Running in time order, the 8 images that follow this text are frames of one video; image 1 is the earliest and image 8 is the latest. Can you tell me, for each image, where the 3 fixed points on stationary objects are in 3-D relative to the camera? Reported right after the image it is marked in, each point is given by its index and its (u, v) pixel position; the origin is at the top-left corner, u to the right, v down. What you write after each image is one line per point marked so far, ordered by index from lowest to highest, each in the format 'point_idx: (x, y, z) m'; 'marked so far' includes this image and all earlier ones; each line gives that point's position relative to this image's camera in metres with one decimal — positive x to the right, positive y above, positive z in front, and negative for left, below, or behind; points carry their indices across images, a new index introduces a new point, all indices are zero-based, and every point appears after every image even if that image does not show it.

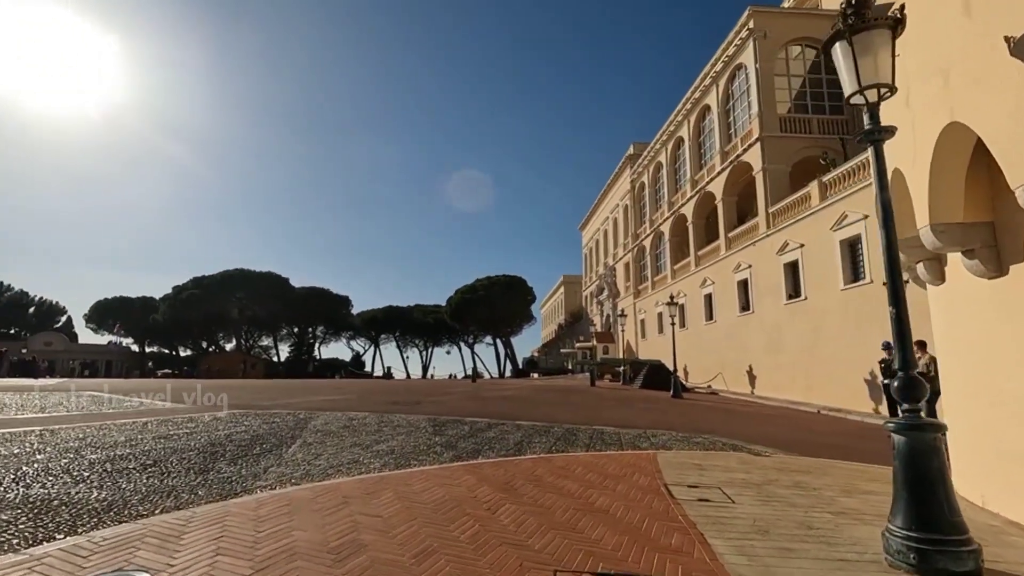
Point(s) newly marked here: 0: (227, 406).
0: (-6.2, -2.6, +12.2) m
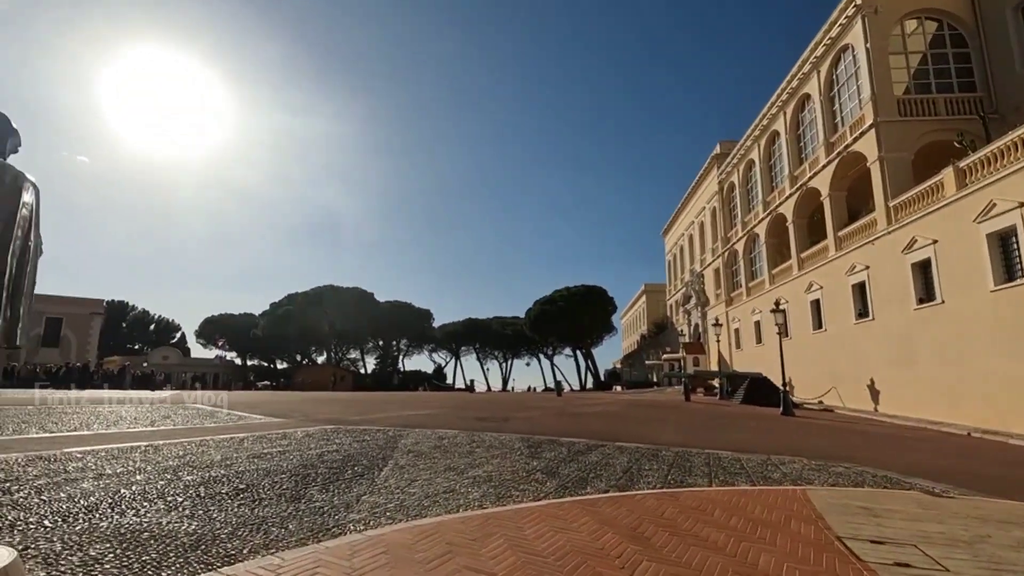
0: (-4.2, -2.9, +12.3) m
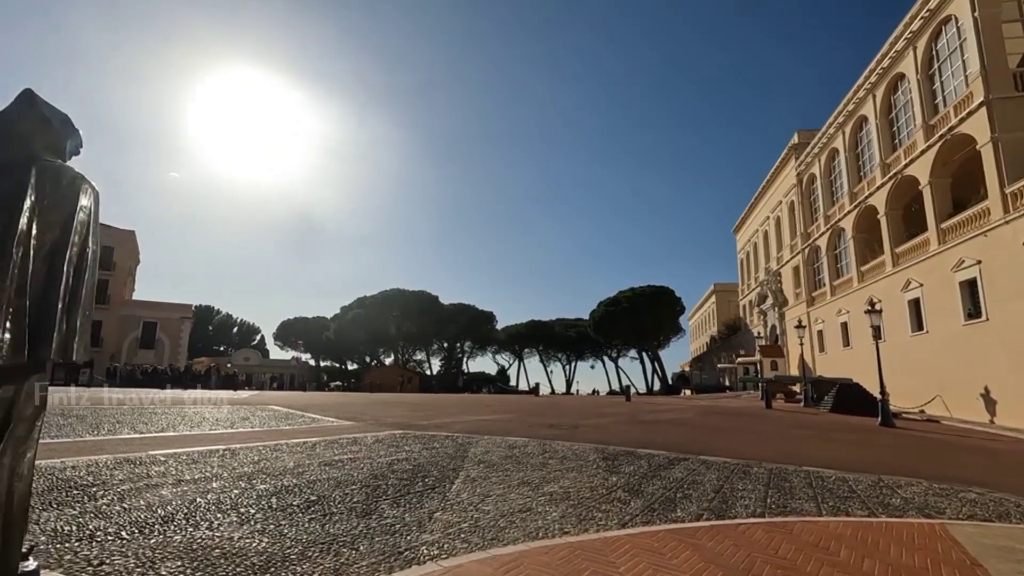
0: (-2.7, -3.0, +12.2) m
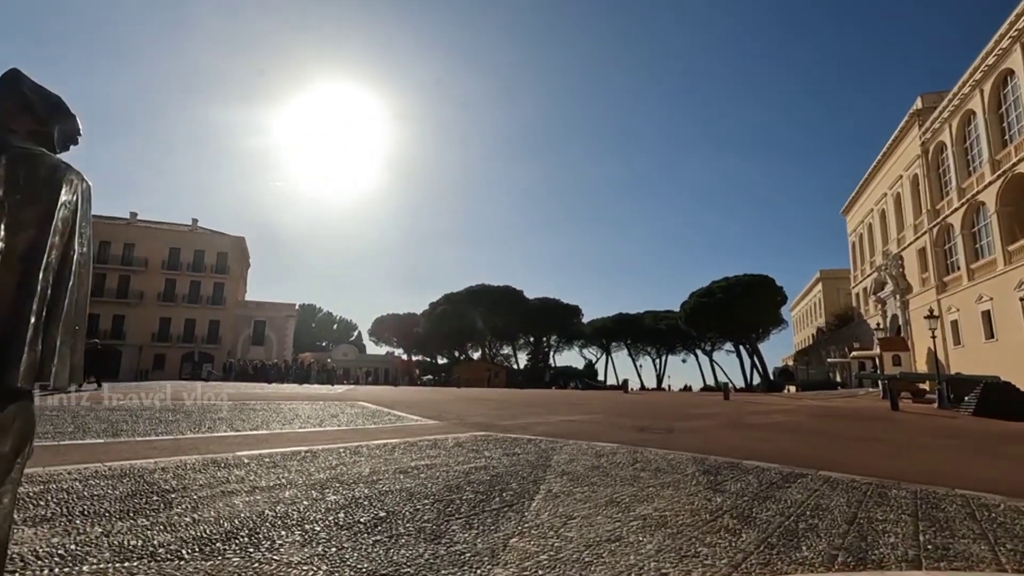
0: (-0.9, -2.9, +11.9) m
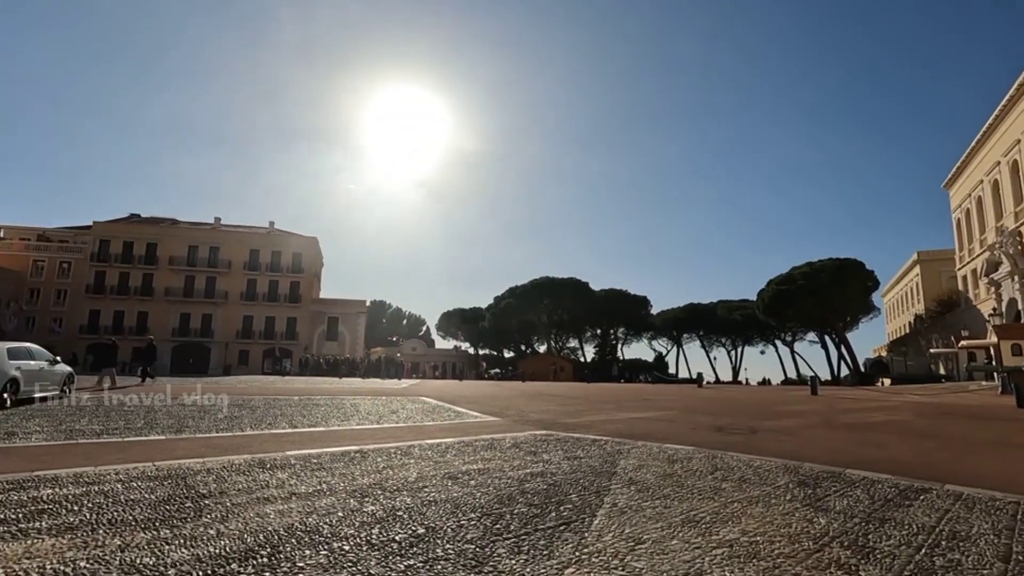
0: (+0.4, -2.7, +11.3) m
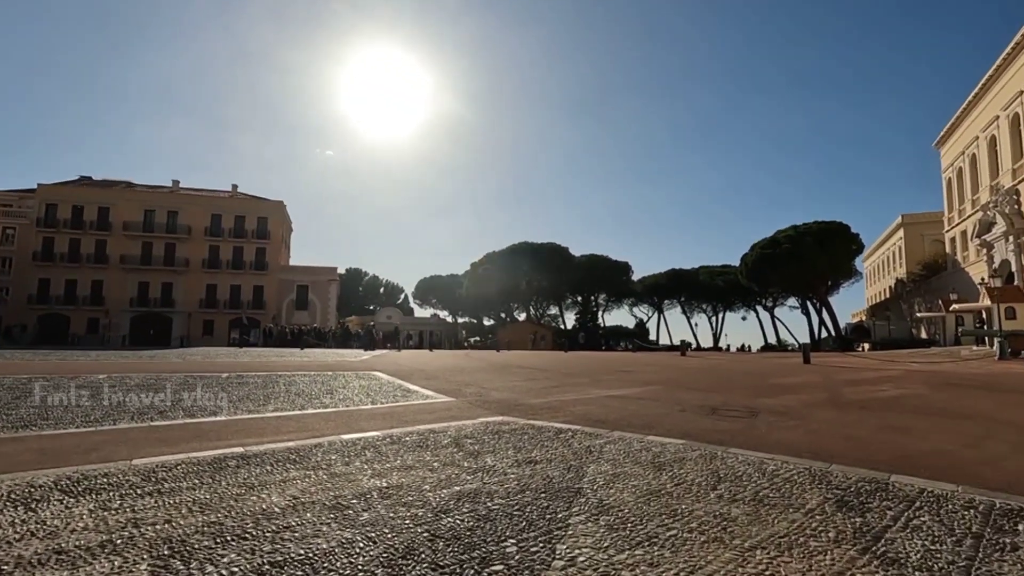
0: (-0.4, -2.0, +9.4) m
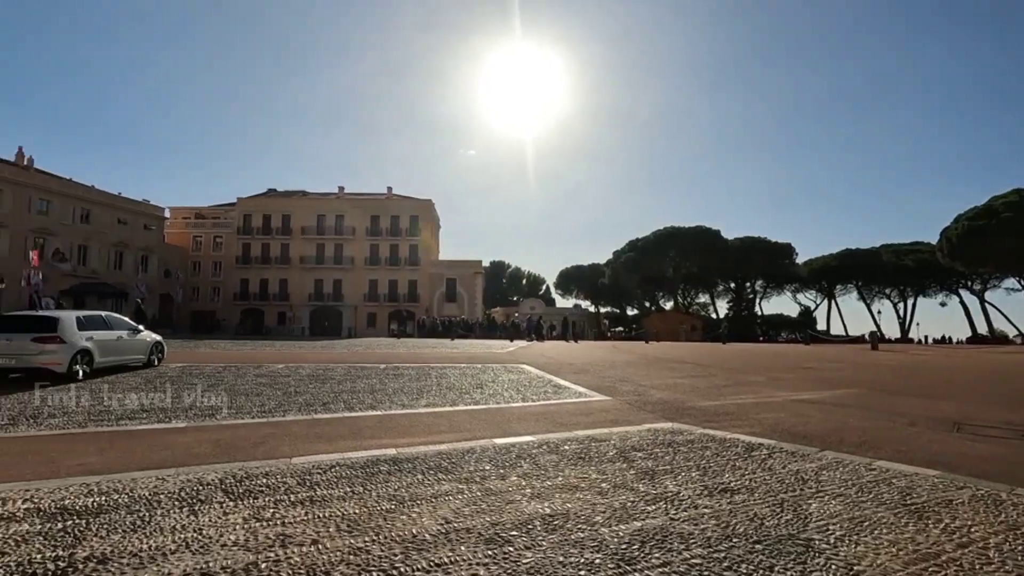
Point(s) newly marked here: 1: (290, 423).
0: (+2.1, -1.8, +8.3) m
1: (-3.0, -1.8, +7.4) m
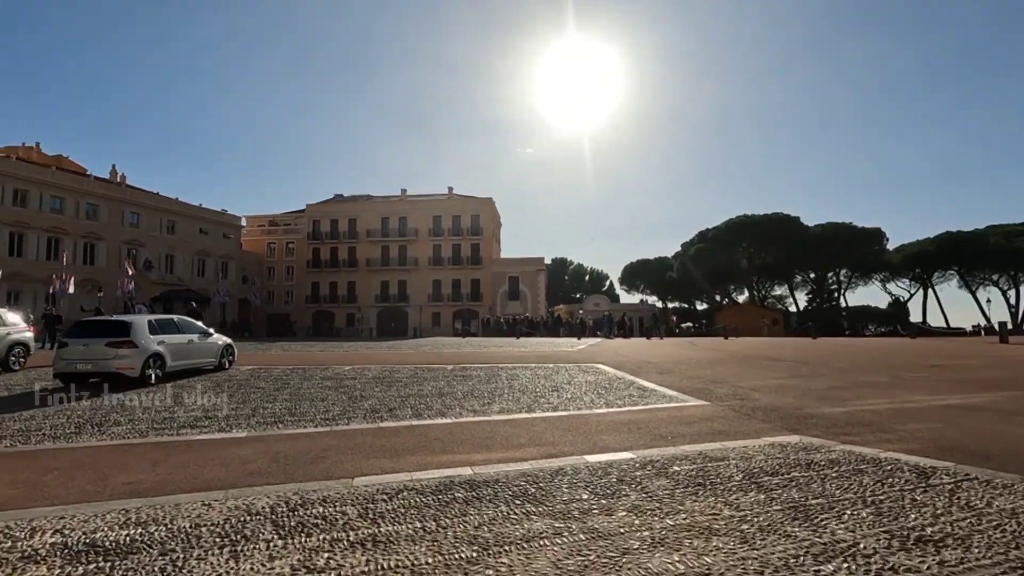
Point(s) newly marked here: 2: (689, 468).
0: (+3.2, -1.6, +7.1) m
1: (-1.9, -1.7, +6.8) m
2: (+1.5, -1.5, +4.7) m
